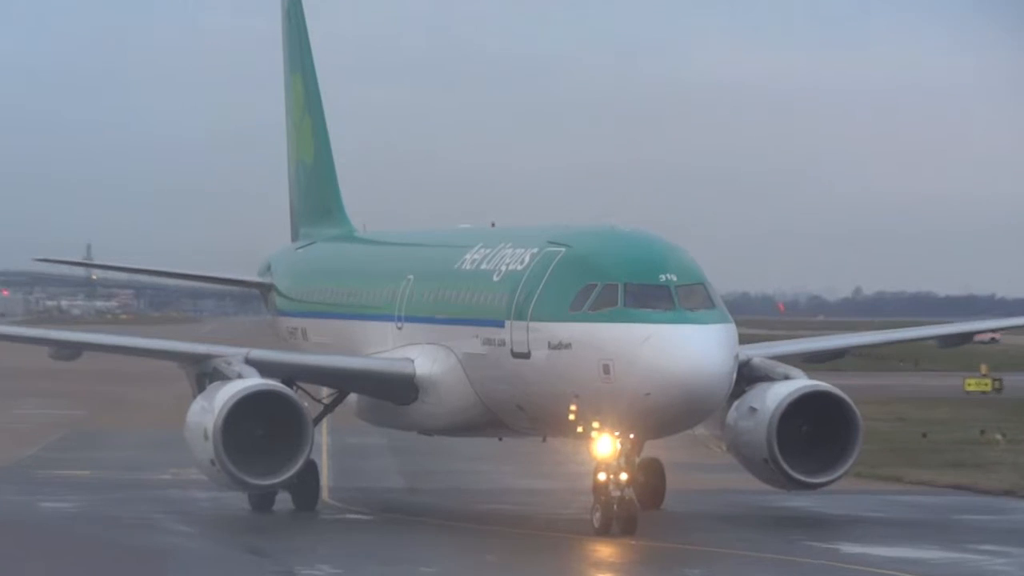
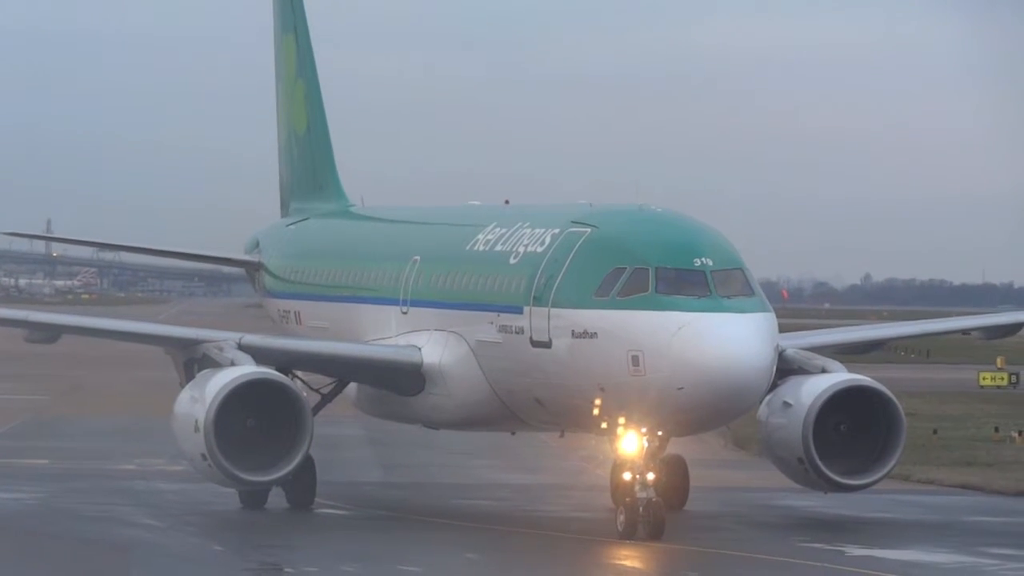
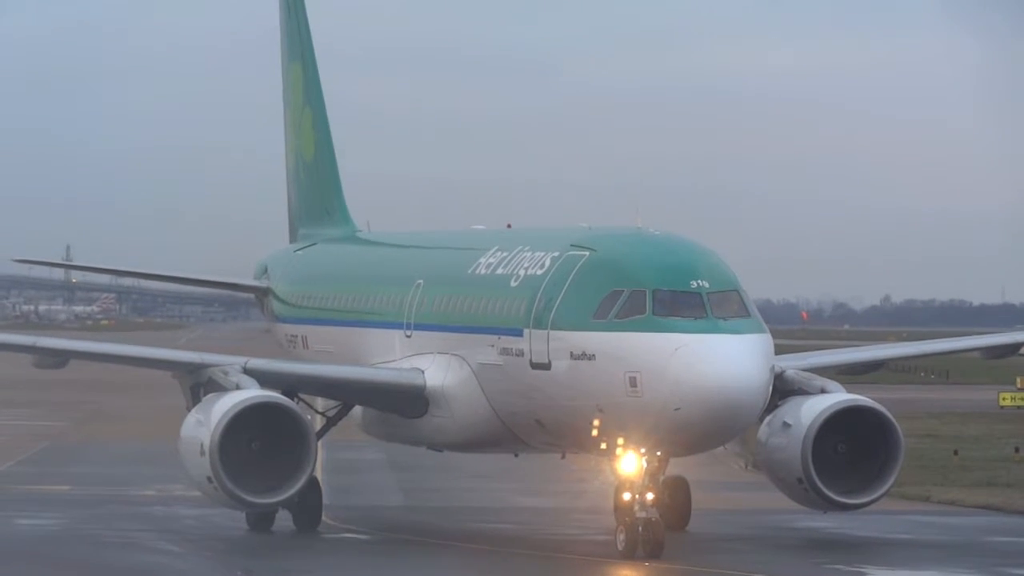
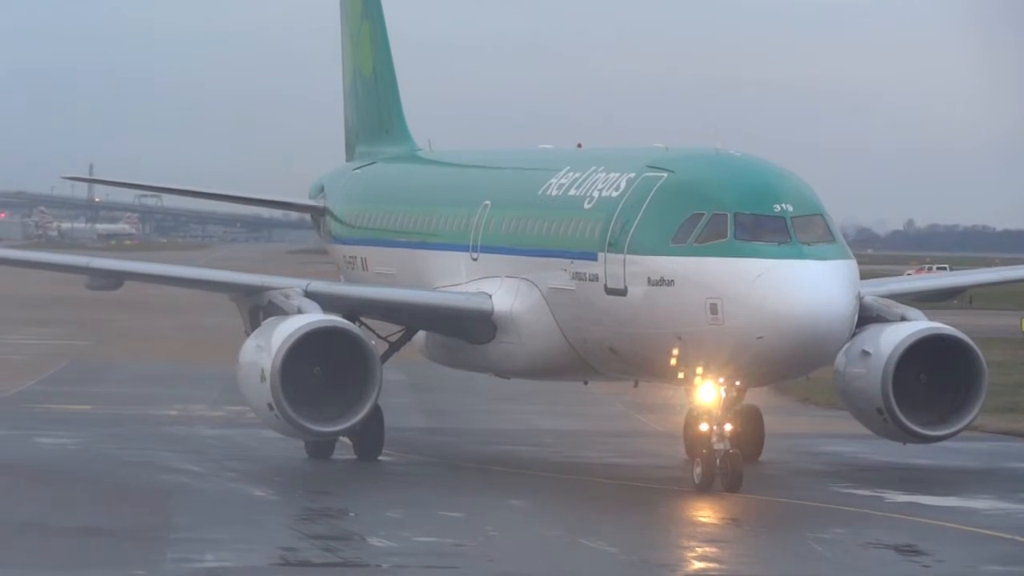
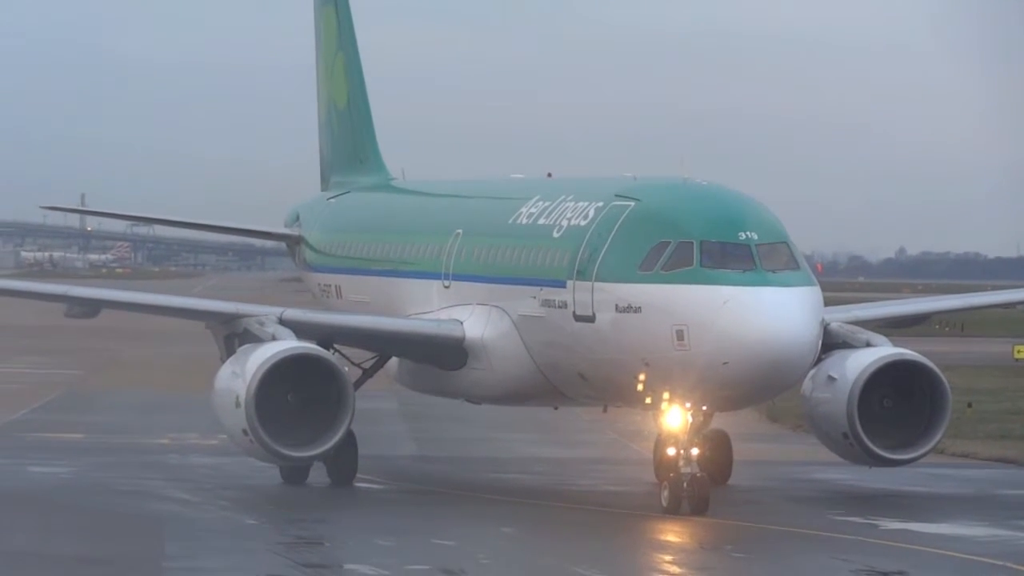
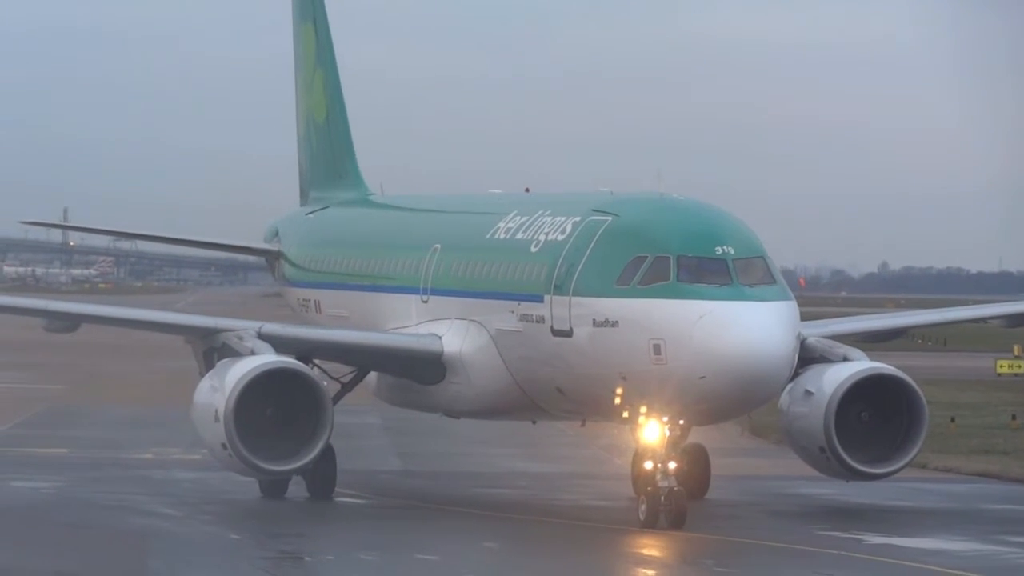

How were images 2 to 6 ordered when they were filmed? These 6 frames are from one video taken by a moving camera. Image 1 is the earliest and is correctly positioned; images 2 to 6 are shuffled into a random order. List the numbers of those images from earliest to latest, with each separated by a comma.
3, 2, 6, 5, 4
